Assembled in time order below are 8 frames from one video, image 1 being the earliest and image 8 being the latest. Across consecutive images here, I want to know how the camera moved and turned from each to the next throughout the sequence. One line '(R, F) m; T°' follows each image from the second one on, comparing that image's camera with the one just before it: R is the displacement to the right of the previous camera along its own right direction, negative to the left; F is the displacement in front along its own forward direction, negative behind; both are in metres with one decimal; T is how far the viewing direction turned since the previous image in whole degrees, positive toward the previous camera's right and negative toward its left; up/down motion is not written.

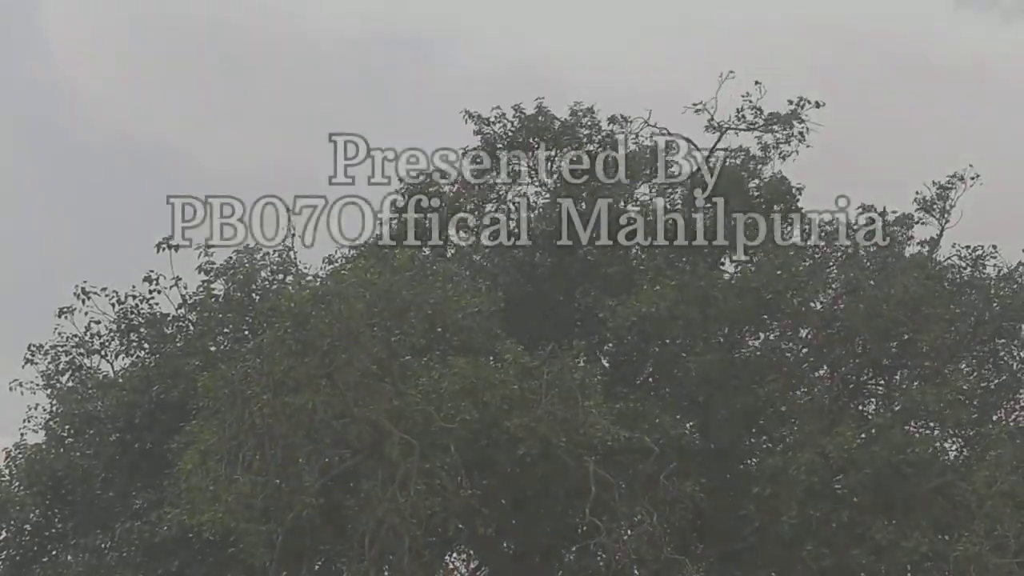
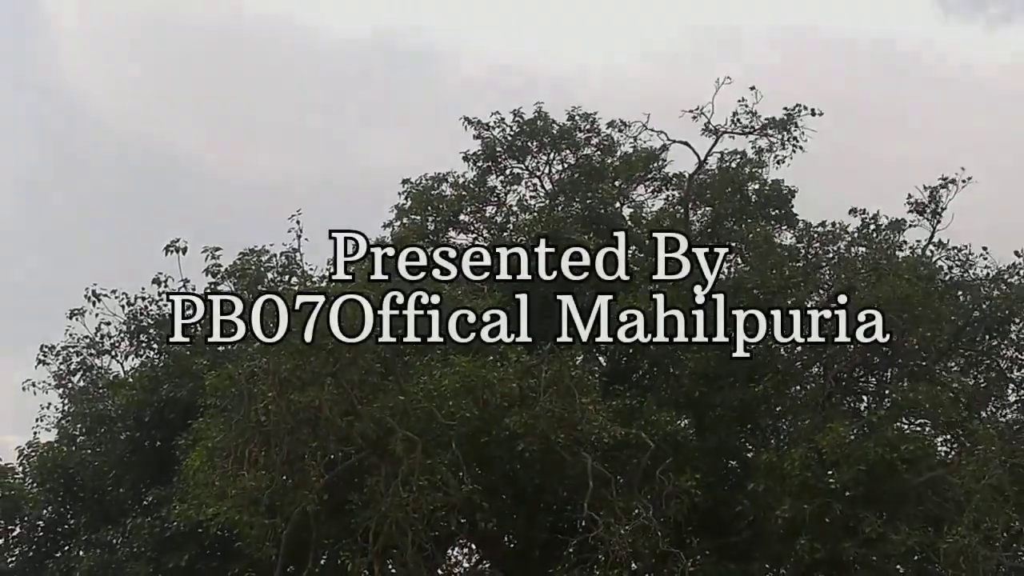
(0.0, -0.2) m; 0°
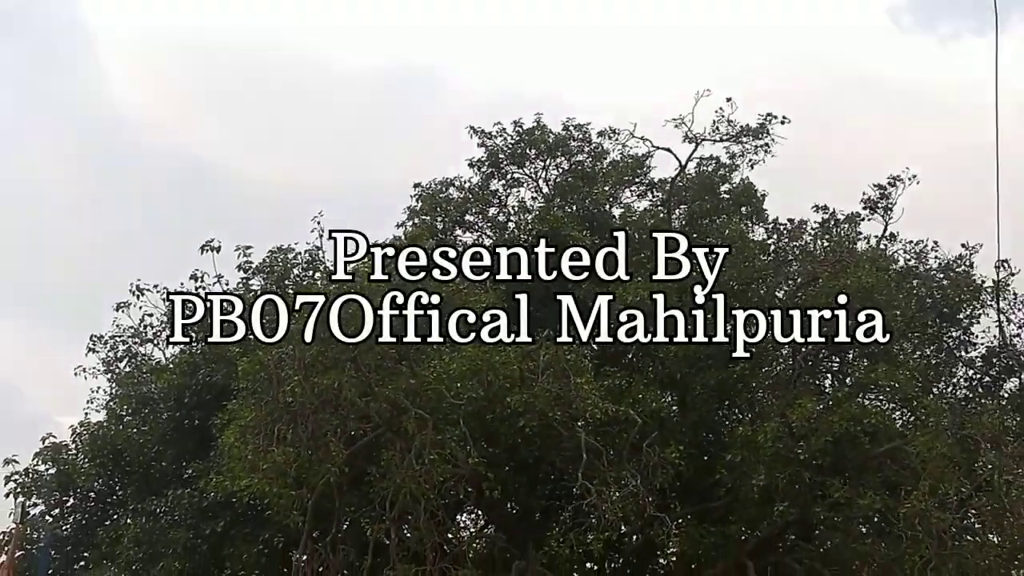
(0.0, -1.1) m; 0°
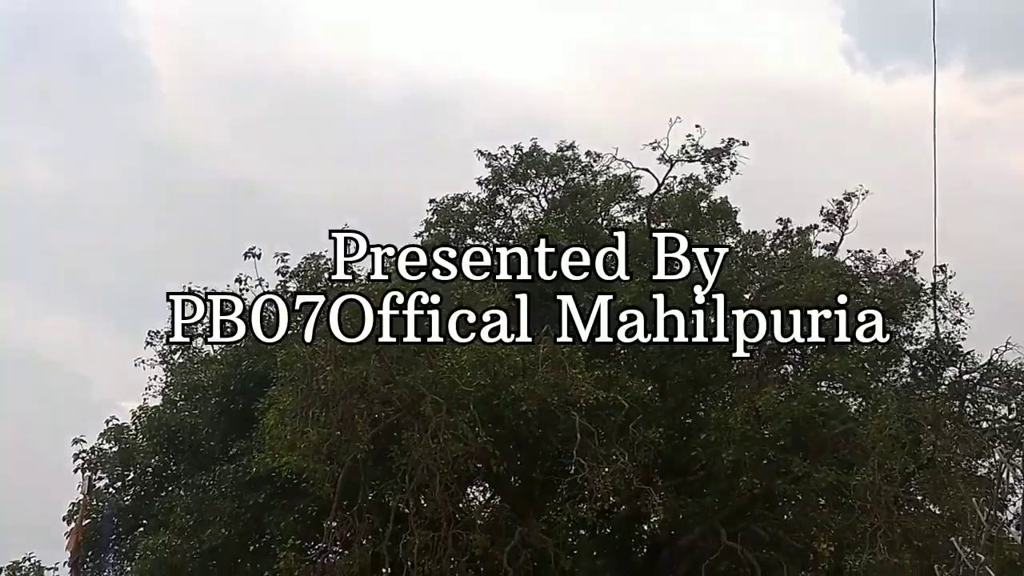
(0.0, -1.7) m; 0°
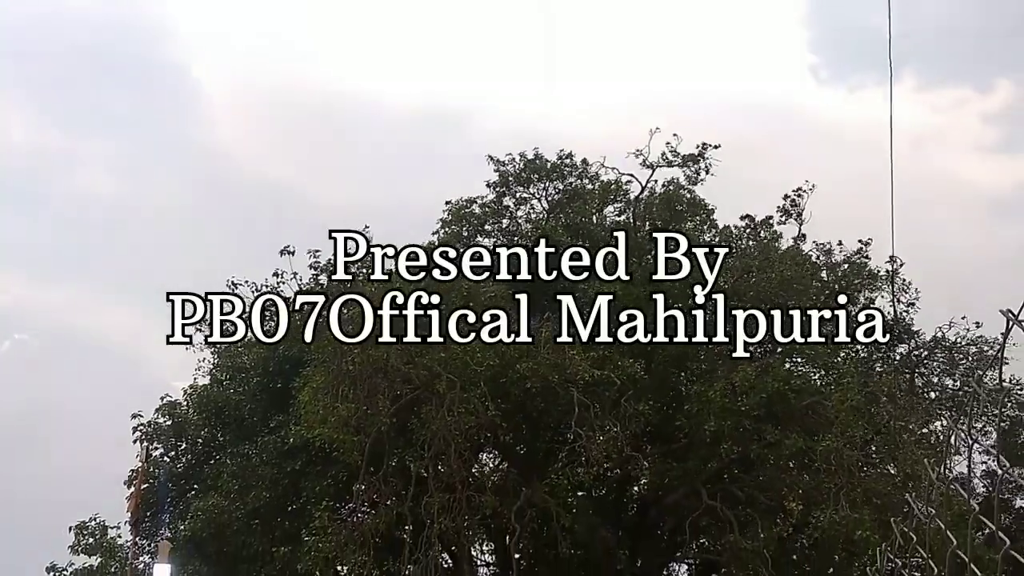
(0.0, -1.7) m; 0°
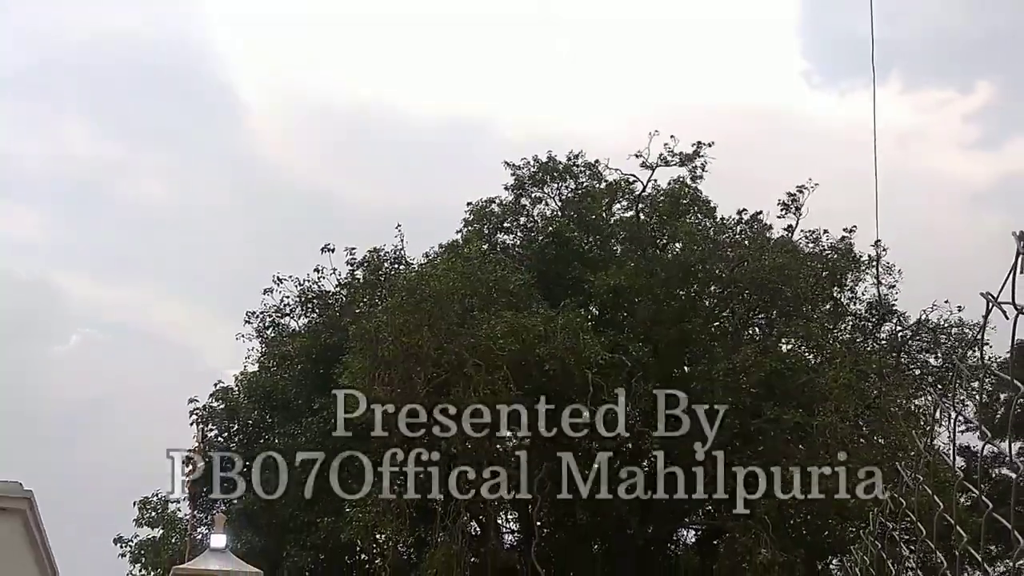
(+0.1, -1.4) m; -1°
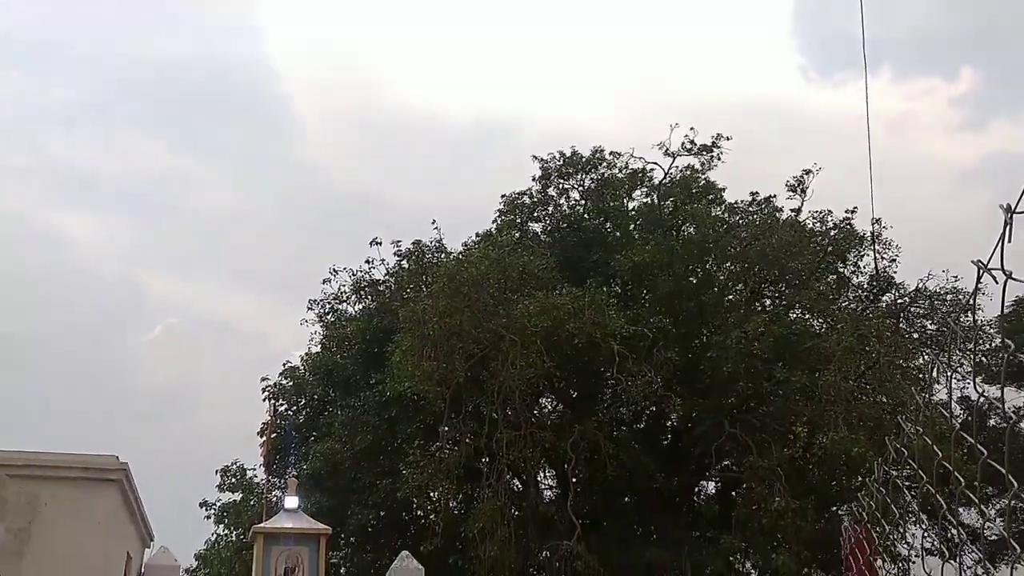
(+0.4, -1.8) m; -3°
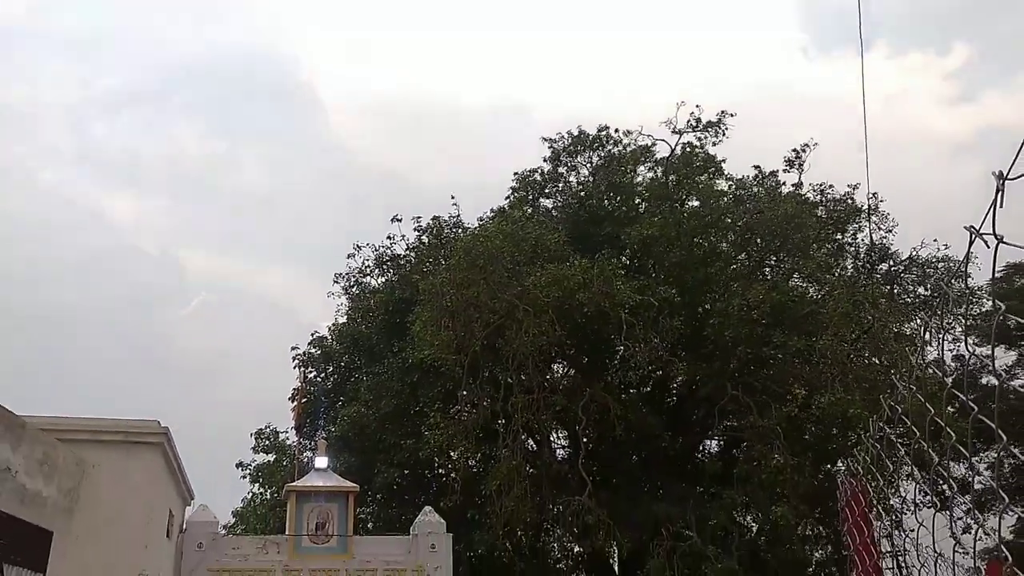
(+0.2, -1.1) m; -1°
